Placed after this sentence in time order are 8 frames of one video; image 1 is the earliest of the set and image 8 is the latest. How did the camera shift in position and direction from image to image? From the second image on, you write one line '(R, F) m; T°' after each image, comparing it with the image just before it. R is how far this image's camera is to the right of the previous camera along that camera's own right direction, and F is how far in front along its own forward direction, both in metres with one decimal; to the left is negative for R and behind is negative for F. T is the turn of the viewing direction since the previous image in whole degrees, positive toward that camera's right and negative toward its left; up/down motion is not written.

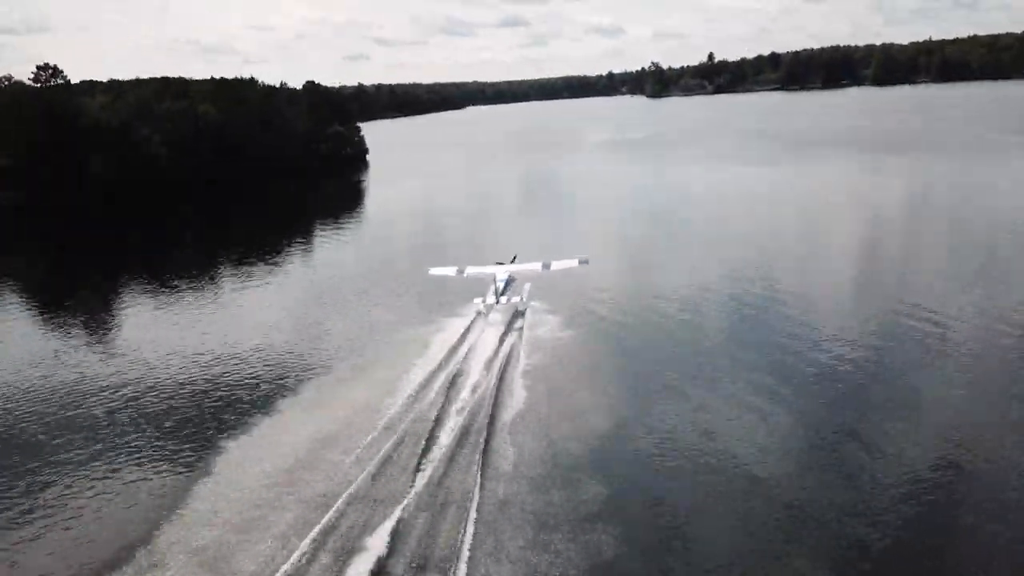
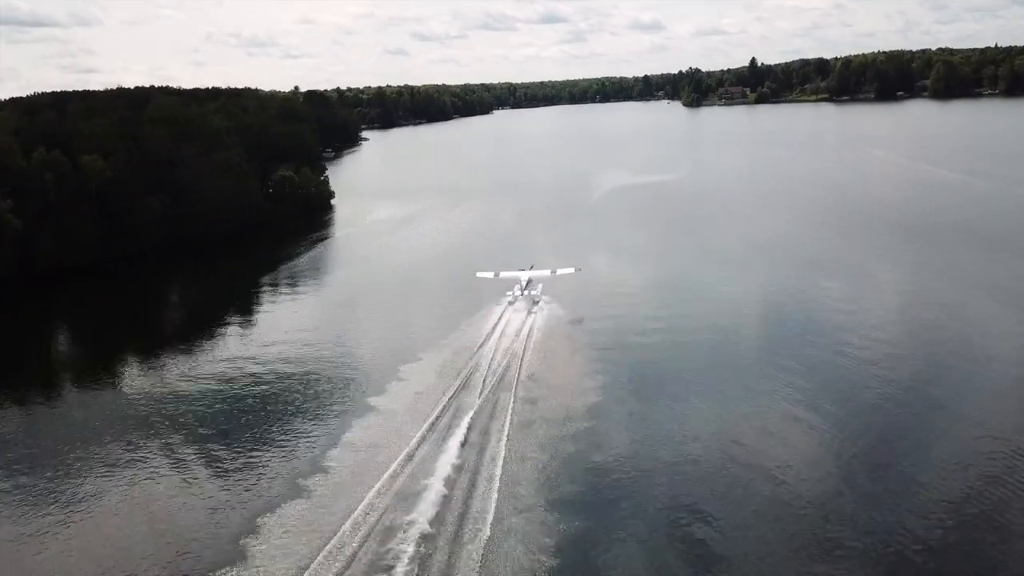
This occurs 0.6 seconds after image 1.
(+1.6, +5.2) m; -3°
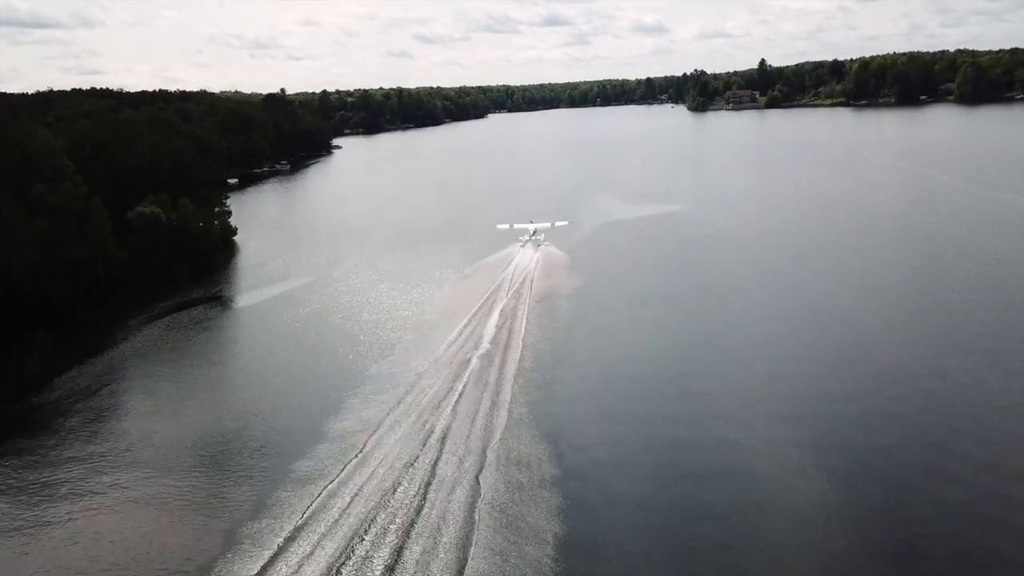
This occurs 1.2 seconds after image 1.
(+1.2, +5.8) m; 0°
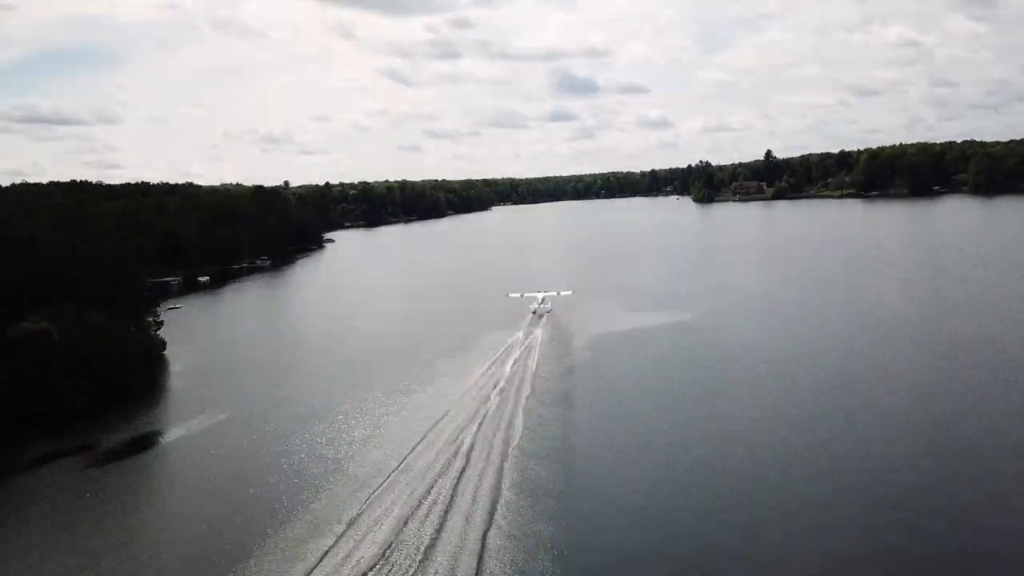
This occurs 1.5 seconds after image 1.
(+0.6, +3.0) m; -1°
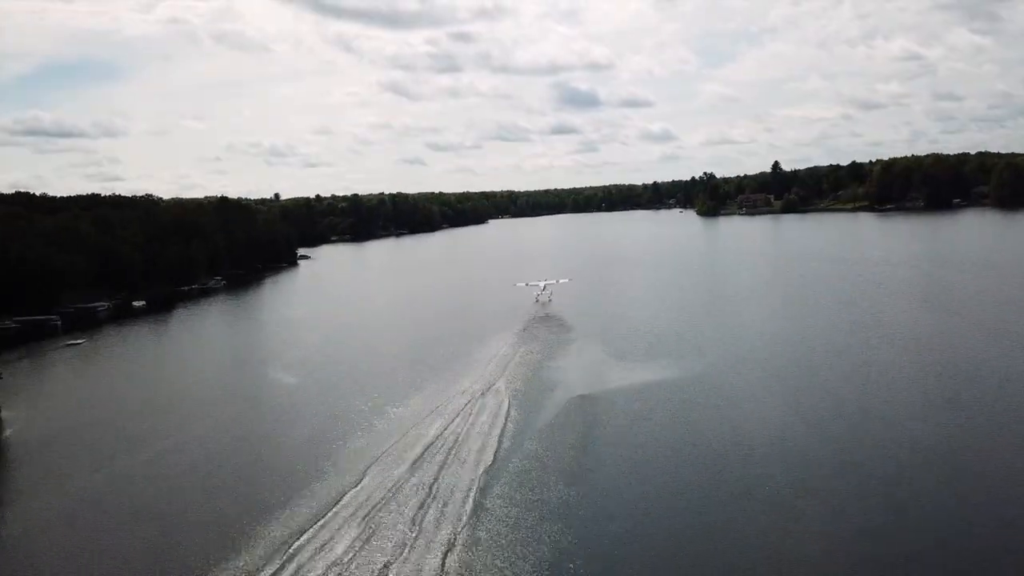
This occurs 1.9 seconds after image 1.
(+0.8, +4.0) m; 0°
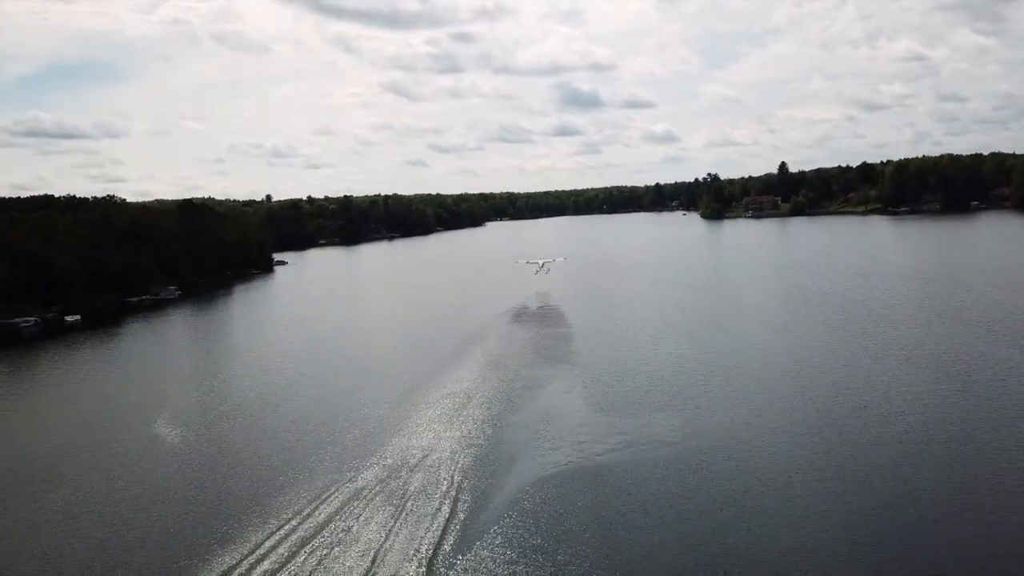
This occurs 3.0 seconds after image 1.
(+0.6, +3.2) m; 0°
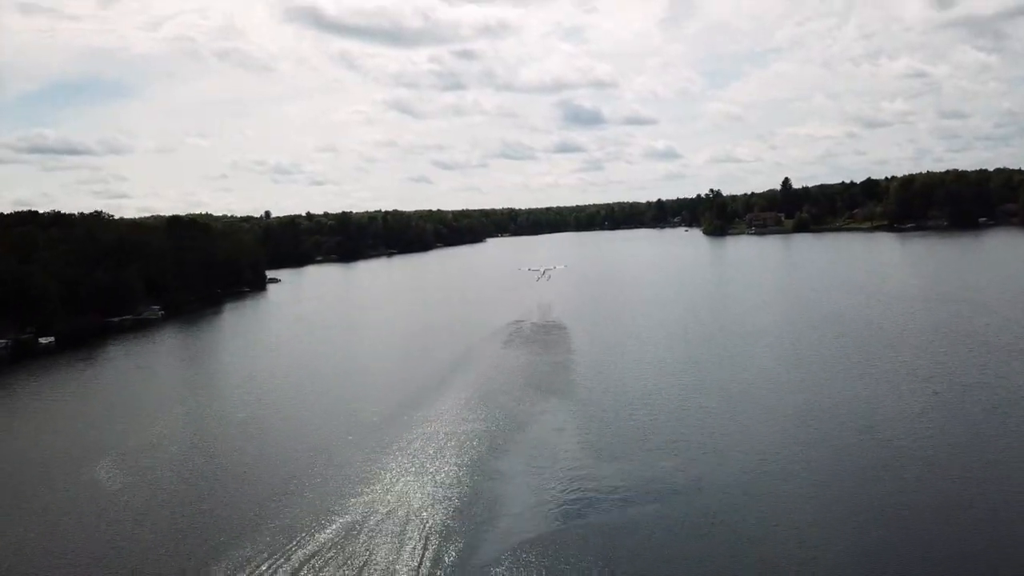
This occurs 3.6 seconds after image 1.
(+0.3, +1.1) m; 0°
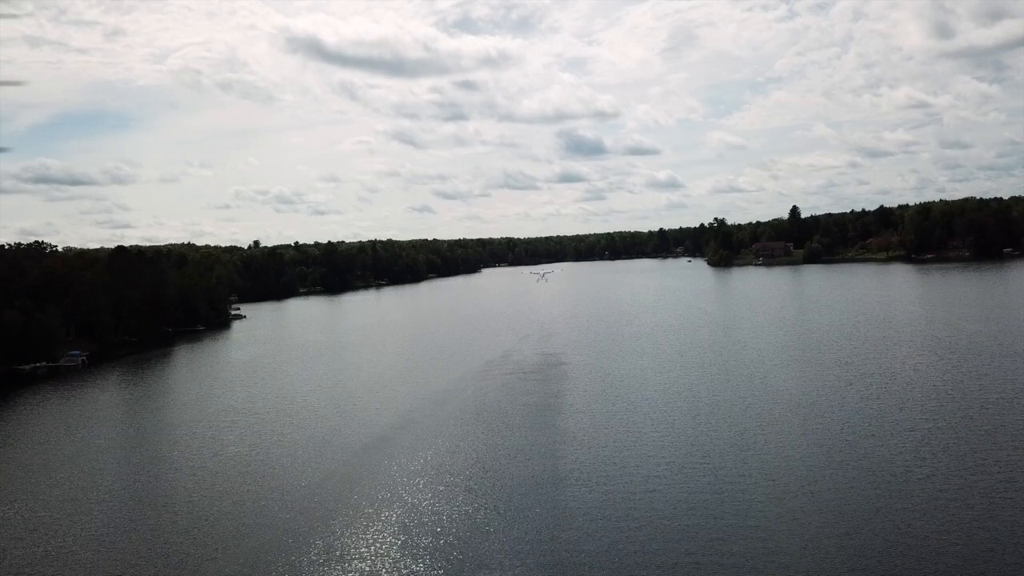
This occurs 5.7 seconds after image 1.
(+0.8, +4.0) m; 0°
